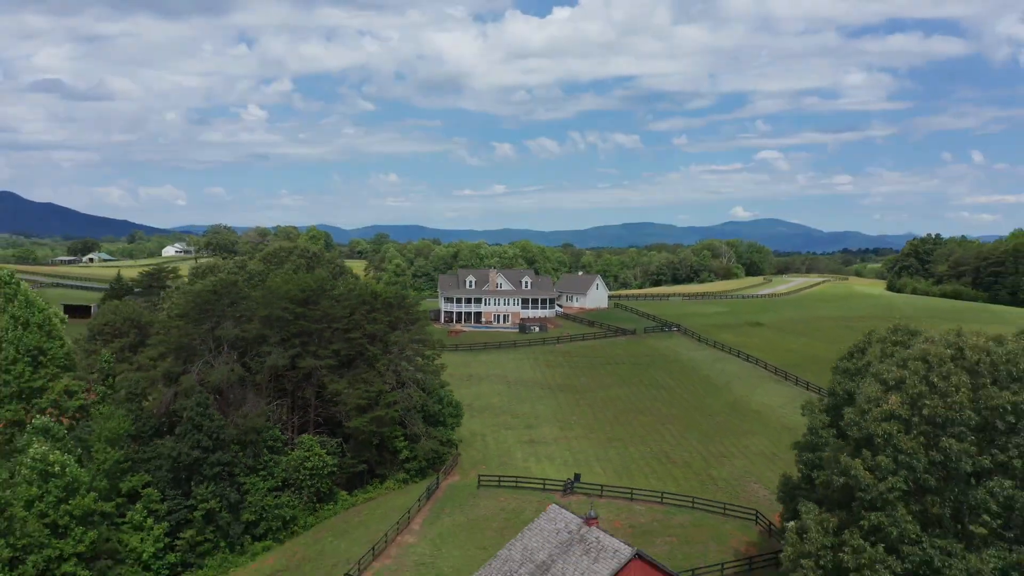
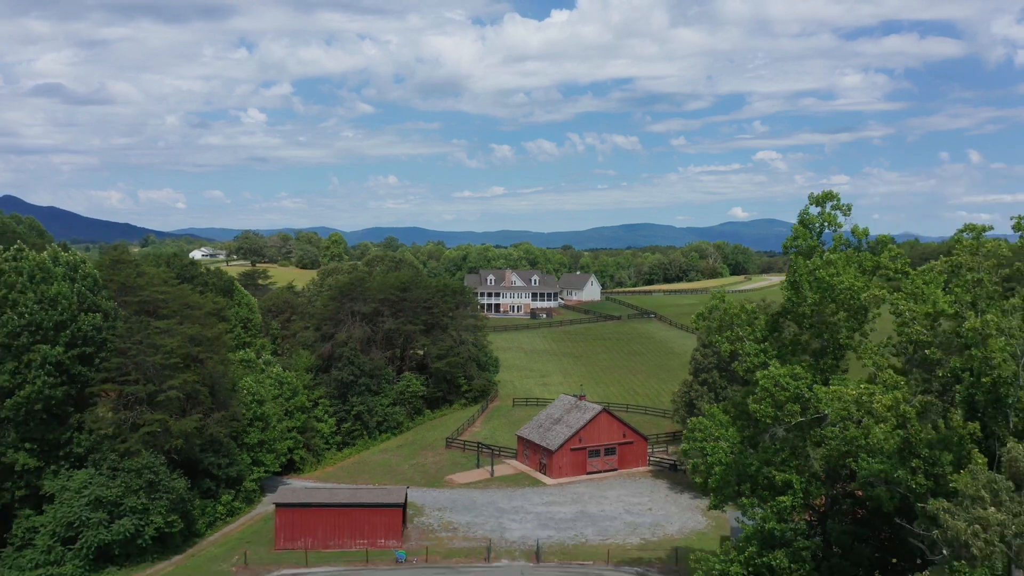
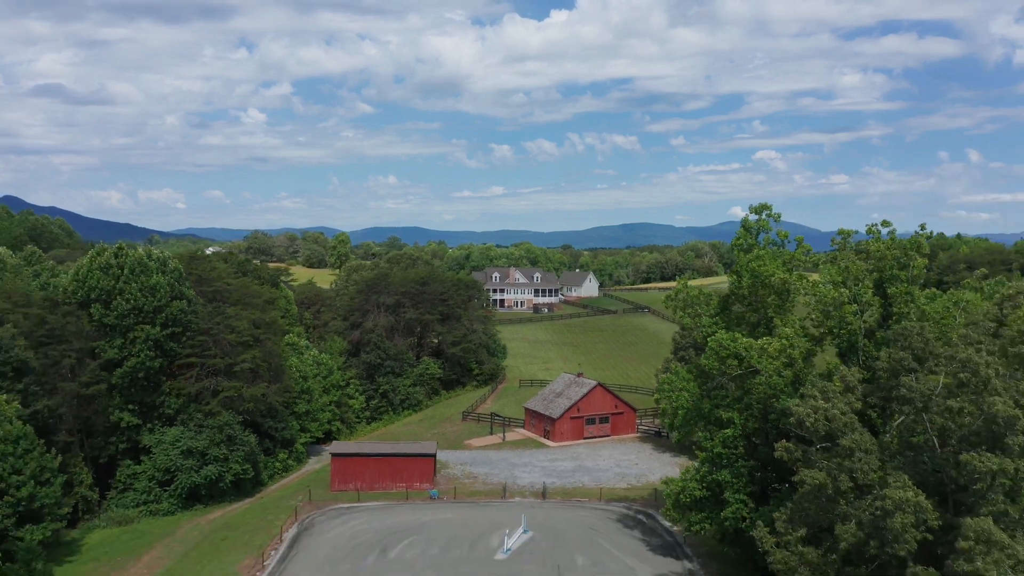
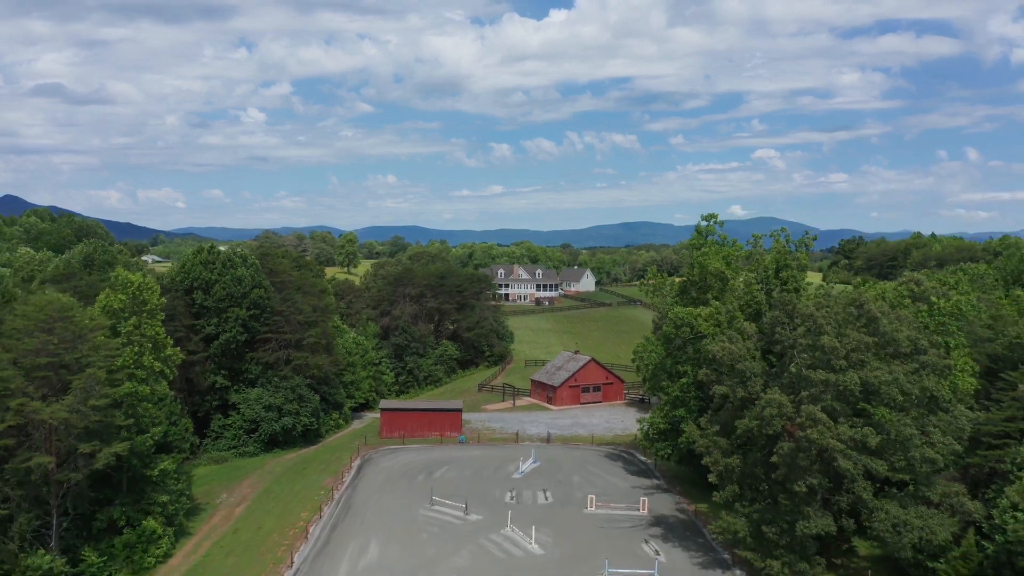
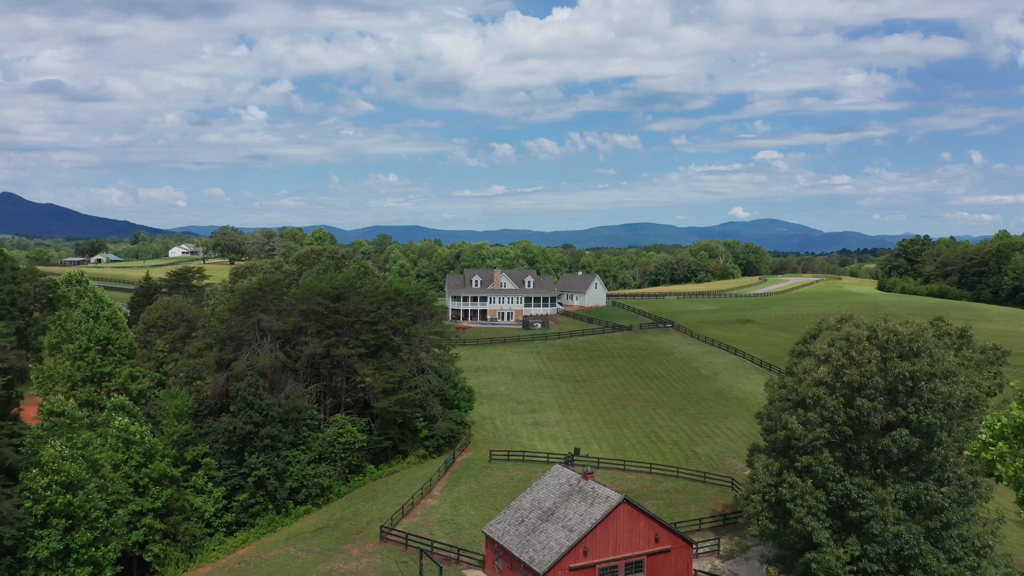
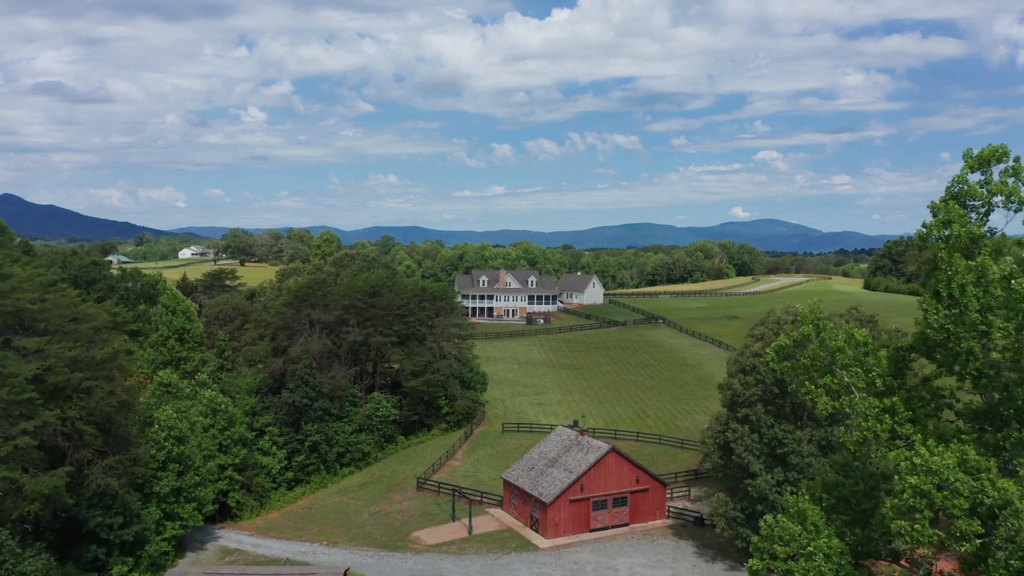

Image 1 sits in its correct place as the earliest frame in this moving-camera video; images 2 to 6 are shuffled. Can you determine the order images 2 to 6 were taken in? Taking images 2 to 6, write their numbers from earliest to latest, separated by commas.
5, 6, 2, 3, 4
